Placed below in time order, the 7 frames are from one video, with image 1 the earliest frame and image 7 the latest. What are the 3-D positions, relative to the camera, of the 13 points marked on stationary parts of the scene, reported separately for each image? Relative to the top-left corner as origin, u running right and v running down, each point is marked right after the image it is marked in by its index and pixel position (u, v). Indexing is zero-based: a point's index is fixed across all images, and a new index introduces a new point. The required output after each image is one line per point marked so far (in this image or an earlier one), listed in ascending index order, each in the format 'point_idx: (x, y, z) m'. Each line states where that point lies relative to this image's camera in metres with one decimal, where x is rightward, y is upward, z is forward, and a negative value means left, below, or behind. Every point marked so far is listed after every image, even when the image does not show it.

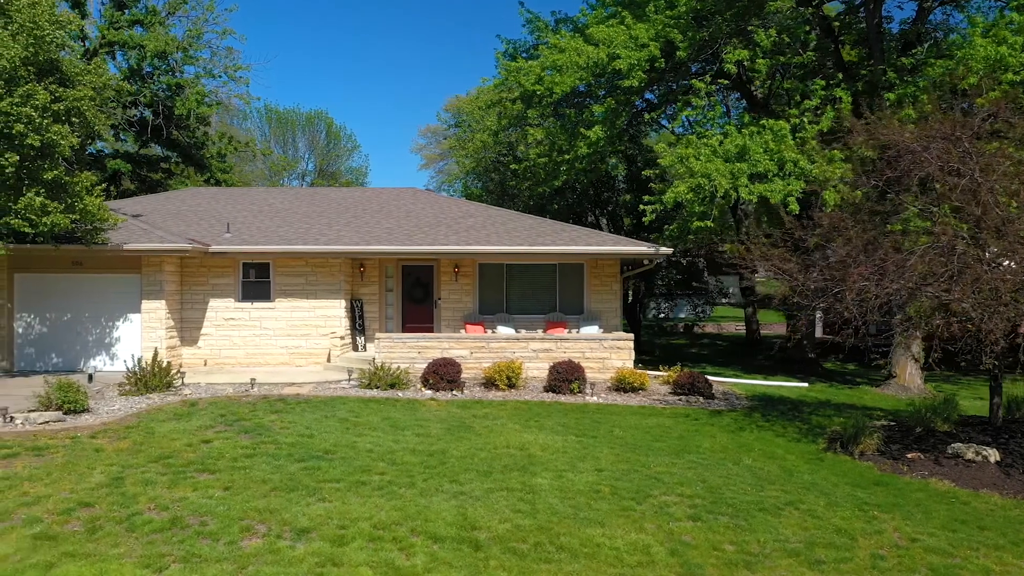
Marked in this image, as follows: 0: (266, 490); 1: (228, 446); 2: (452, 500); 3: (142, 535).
0: (-2.3, -1.9, +7.5) m
1: (-3.1, -1.7, +8.9) m
2: (-0.5, -1.9, +7.4) m
3: (-3.0, -2.0, +6.6) m
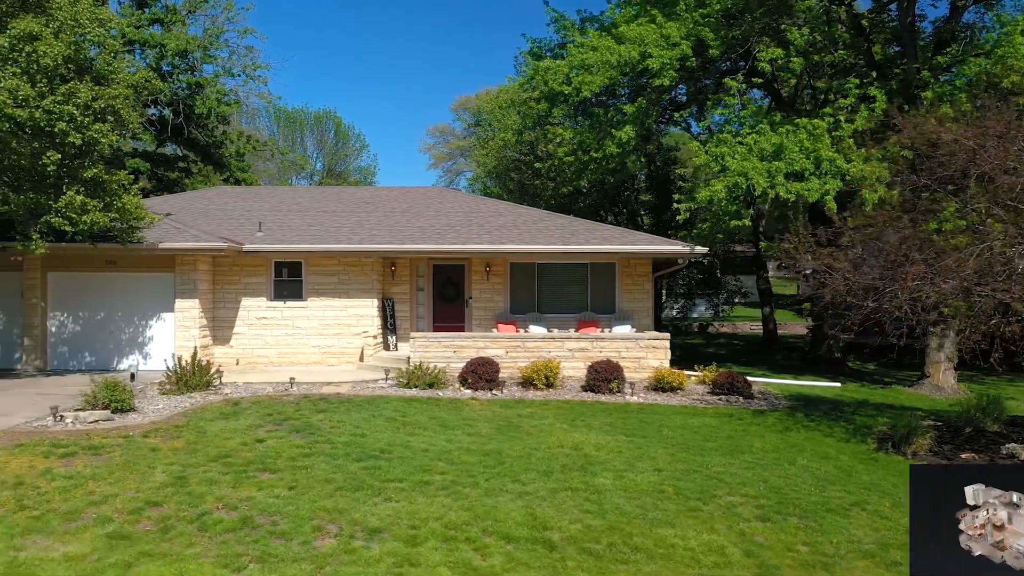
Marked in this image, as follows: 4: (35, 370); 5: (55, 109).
0: (-1.6, -1.9, +7.4) m
1: (-2.5, -1.7, +8.8) m
2: (+0.1, -1.9, +7.4) m
3: (-2.4, -2.0, +6.5) m
4: (-8.7, -1.5, +14.7) m
5: (-6.5, +2.5, +11.5) m
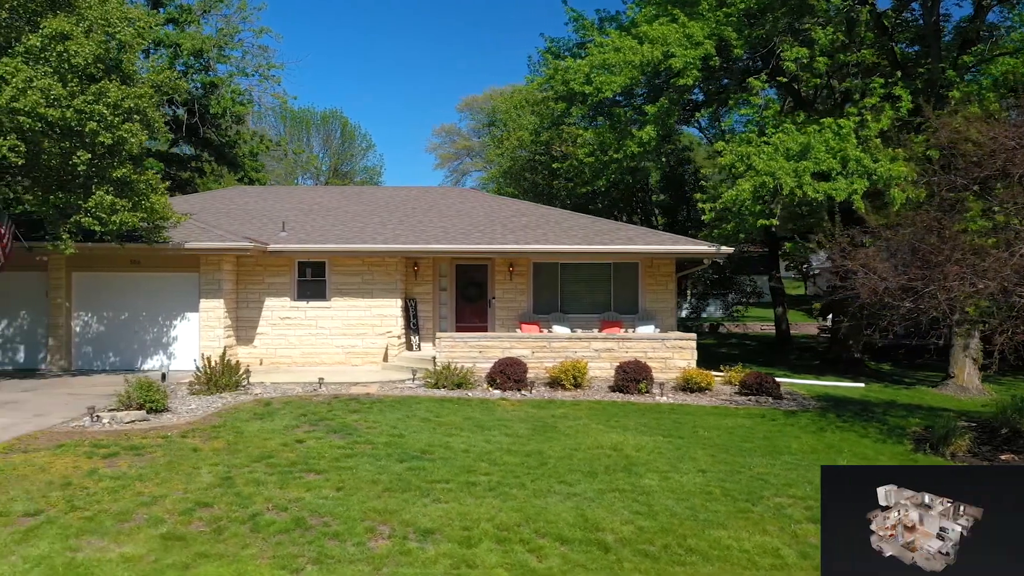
0: (-1.2, -1.9, +7.4) m
1: (-2.0, -1.7, +8.8) m
2: (+0.5, -1.9, +7.3) m
3: (-2.0, -2.0, +6.5) m
4: (-8.2, -1.5, +14.6) m
5: (-6.0, +2.5, +11.4) m
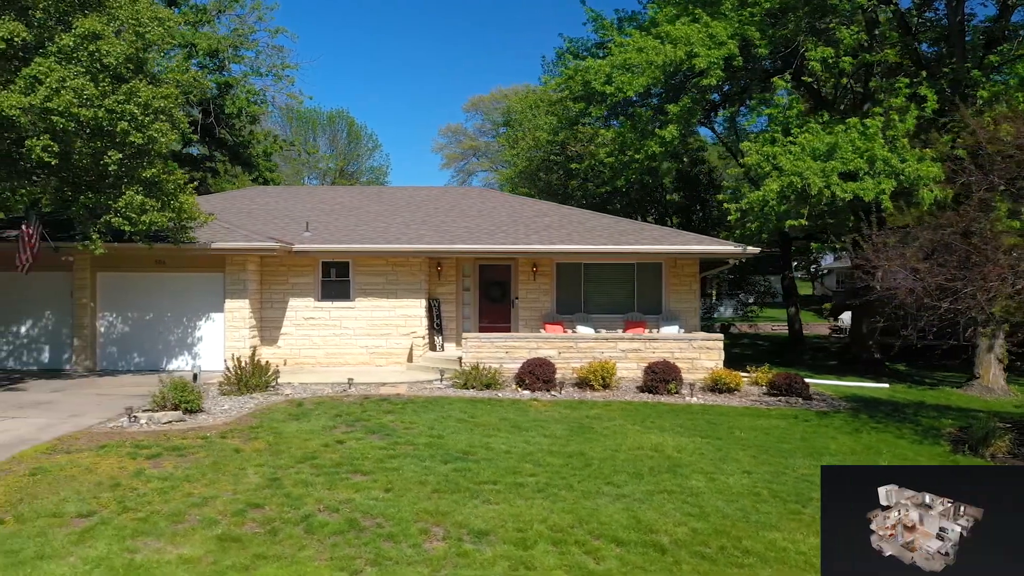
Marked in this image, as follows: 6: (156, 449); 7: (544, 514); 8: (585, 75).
0: (-0.8, -1.9, +7.4) m
1: (-1.6, -1.7, +8.8) m
2: (+1.0, -1.9, +7.3) m
3: (-1.5, -2.0, +6.5) m
4: (-7.7, -1.5, +14.6) m
5: (-5.6, +2.5, +11.4) m
6: (-3.7, -1.7, +8.5) m
7: (+0.3, -2.0, +7.0) m
8: (+1.8, +5.2, +19.6) m
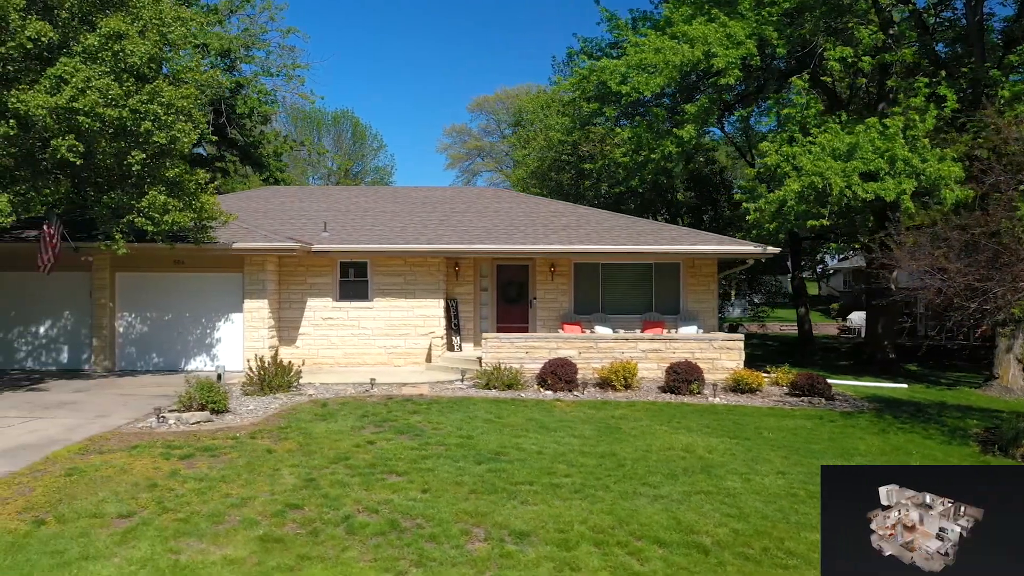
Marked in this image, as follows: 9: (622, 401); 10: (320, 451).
0: (-0.4, -1.9, +7.4) m
1: (-1.3, -1.7, +8.8) m
2: (+1.3, -1.9, +7.3) m
3: (-1.2, -2.0, +6.5) m
4: (-7.4, -1.5, +14.6) m
5: (-5.2, +2.5, +11.4) m
6: (-3.4, -1.7, +8.5) m
7: (+0.6, -2.0, +7.0) m
8: (+2.1, +5.2, +19.6) m
9: (+1.6, -1.7, +11.9) m
10: (-2.0, -1.7, +8.5) m
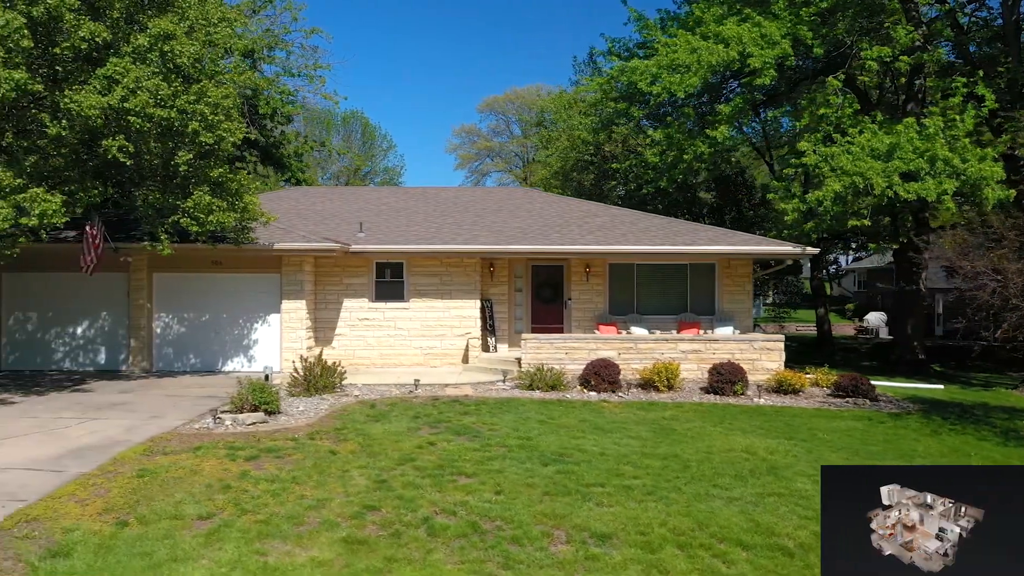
0: (+0.2, -1.9, +7.3) m
1: (-0.6, -1.7, +8.7) m
2: (+2.0, -1.9, +7.2) m
3: (-0.5, -2.0, +6.4) m
4: (-6.7, -1.5, +14.6) m
5: (-4.6, +2.5, +11.4) m
6: (-2.7, -1.7, +8.4) m
7: (+1.3, -2.0, +6.9) m
8: (+2.8, +5.2, +19.6) m
9: (+2.3, -1.7, +11.8) m
10: (-1.4, -1.7, +8.5) m
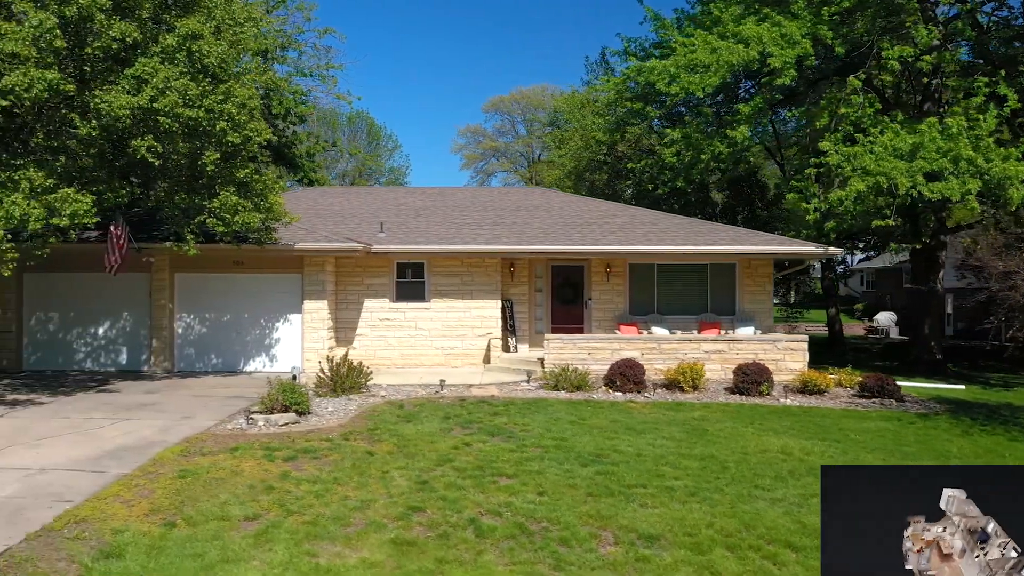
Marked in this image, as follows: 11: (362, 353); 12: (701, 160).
0: (+0.6, -1.9, +7.3) m
1: (-0.2, -1.7, +8.7) m
2: (+2.3, -1.9, +7.2) m
3: (-0.1, -2.0, +6.4) m
4: (-6.3, -1.5, +14.6) m
5: (-4.2, +2.5, +11.4) m
6: (-2.3, -1.7, +8.4) m
7: (+1.7, -2.0, +6.9) m
8: (+3.2, +5.2, +19.5) m
9: (+2.7, -1.7, +11.8) m
10: (-1.0, -1.7, +8.5) m
11: (-2.9, -1.2, +15.3) m
12: (+4.3, +2.9, +18.5) m
